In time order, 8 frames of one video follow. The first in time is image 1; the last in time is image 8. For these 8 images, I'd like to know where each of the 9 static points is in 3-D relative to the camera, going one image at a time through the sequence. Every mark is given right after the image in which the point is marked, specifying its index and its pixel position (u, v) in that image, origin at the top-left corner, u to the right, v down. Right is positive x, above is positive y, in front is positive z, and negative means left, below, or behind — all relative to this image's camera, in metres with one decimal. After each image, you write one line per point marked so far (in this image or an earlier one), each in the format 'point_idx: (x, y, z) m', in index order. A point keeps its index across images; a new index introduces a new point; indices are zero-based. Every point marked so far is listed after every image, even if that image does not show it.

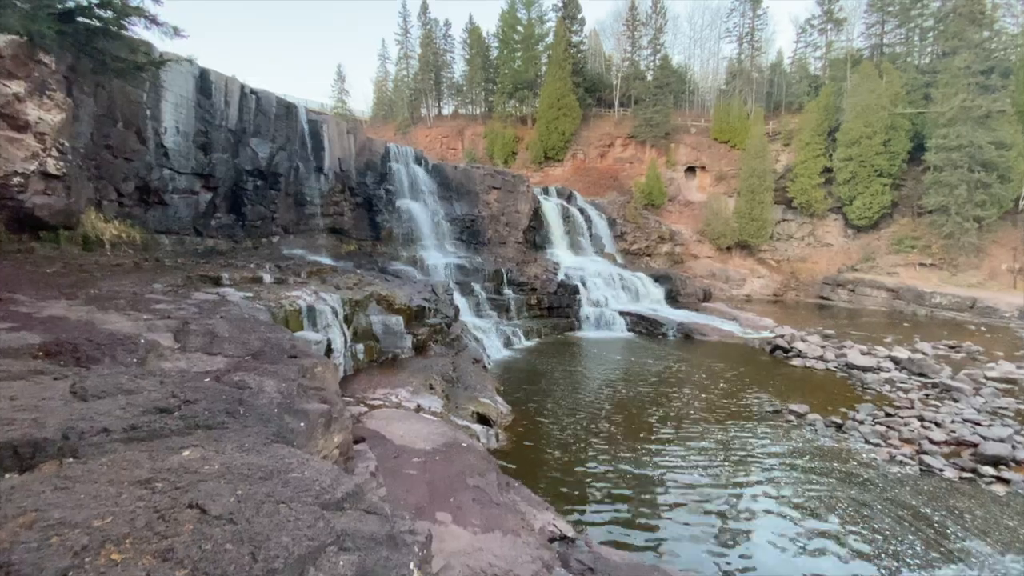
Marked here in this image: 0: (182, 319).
0: (-4.1, -0.4, +5.9) m
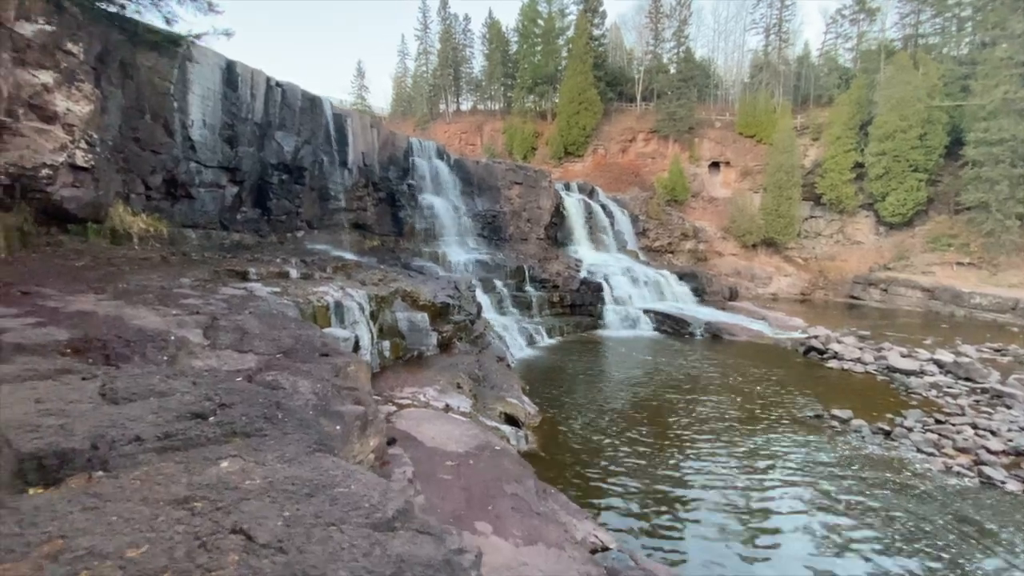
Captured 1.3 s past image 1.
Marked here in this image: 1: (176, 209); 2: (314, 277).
0: (-3.6, -0.3, +5.7) m
1: (-8.0, +1.9, +11.5) m
2: (-3.9, +0.2, +9.6) m
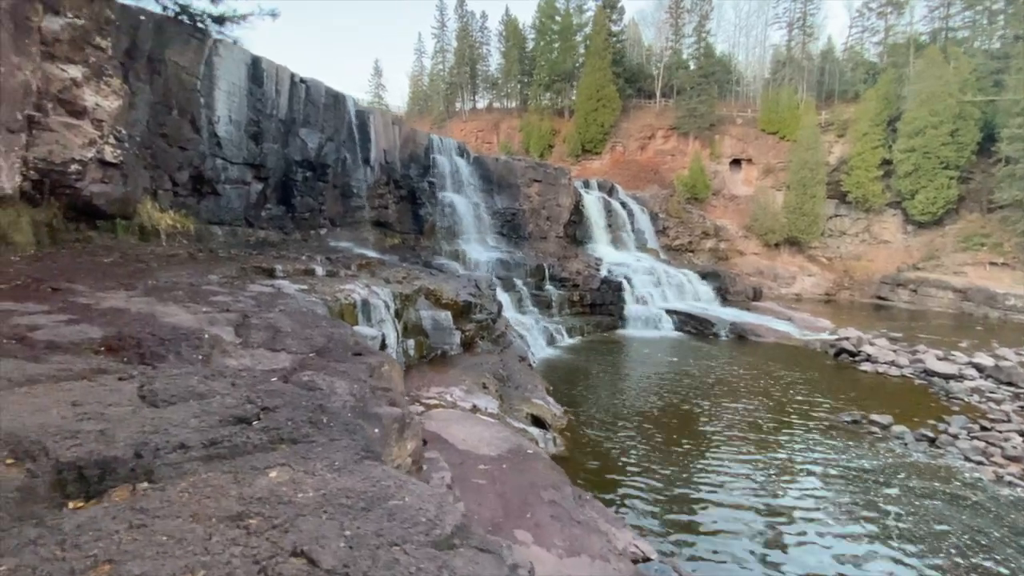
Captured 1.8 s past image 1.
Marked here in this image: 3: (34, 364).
0: (-3.2, -0.3, +5.6) m
1: (-7.4, +2.0, +11.5) m
2: (-3.4, +0.3, +9.4) m
3: (-3.3, -0.5, +3.3) m
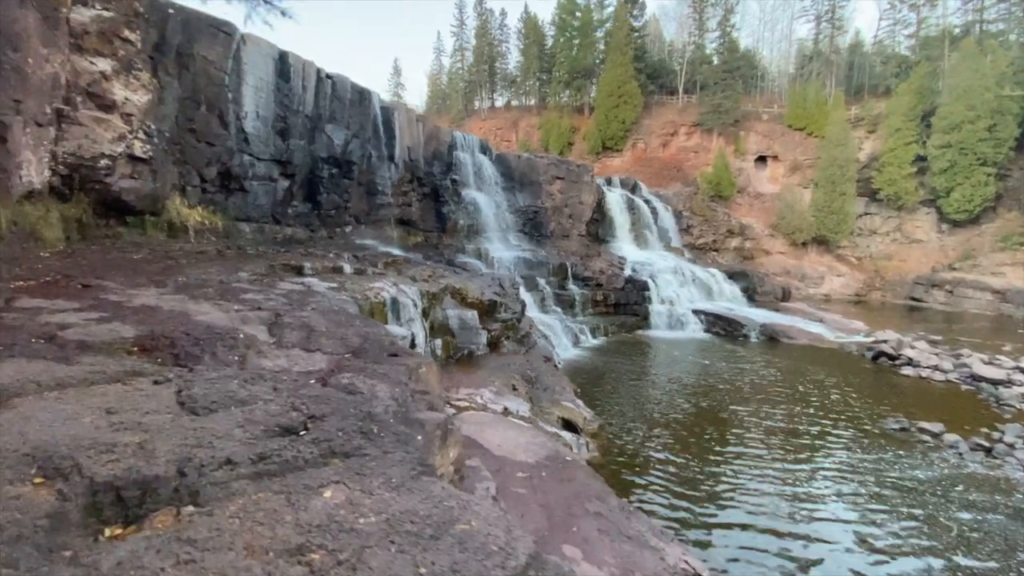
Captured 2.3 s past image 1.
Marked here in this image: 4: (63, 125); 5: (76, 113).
0: (-2.7, -0.3, +5.4) m
1: (-6.7, +2.0, +11.5) m
2: (-2.8, +0.3, +9.3) m
3: (-2.9, -0.5, +3.1) m
4: (-7.6, +2.8, +8.1) m
5: (-7.5, +3.0, +8.2) m
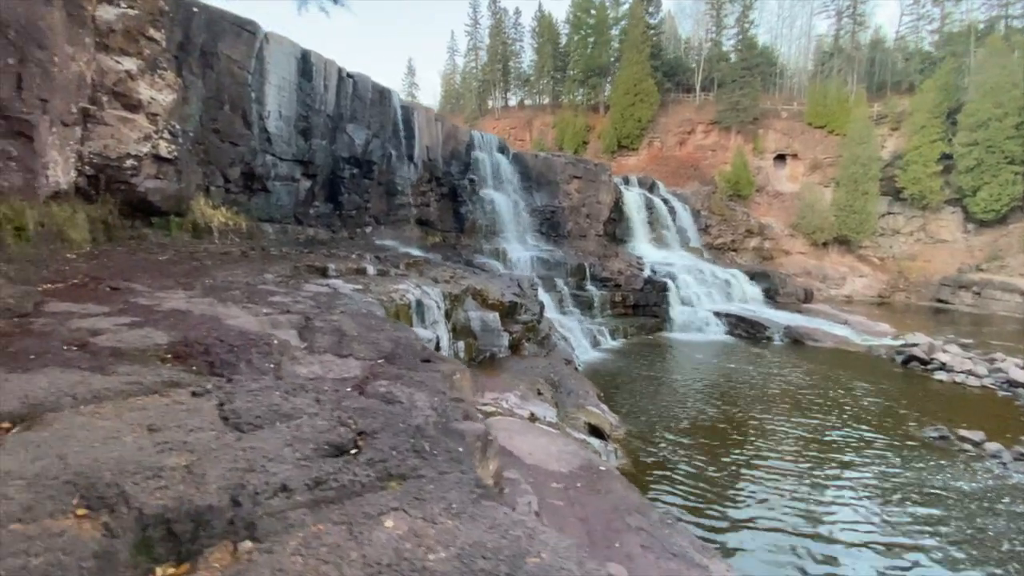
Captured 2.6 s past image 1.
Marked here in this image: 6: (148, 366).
0: (-2.3, -0.3, +5.3) m
1: (-6.2, +2.0, +11.4) m
2: (-2.3, +0.3, +9.1) m
3: (-2.6, -0.5, +3.0) m
4: (-7.1, +2.7, +8.0) m
5: (-7.0, +3.0, +8.2) m
6: (-2.5, -0.5, +3.2) m
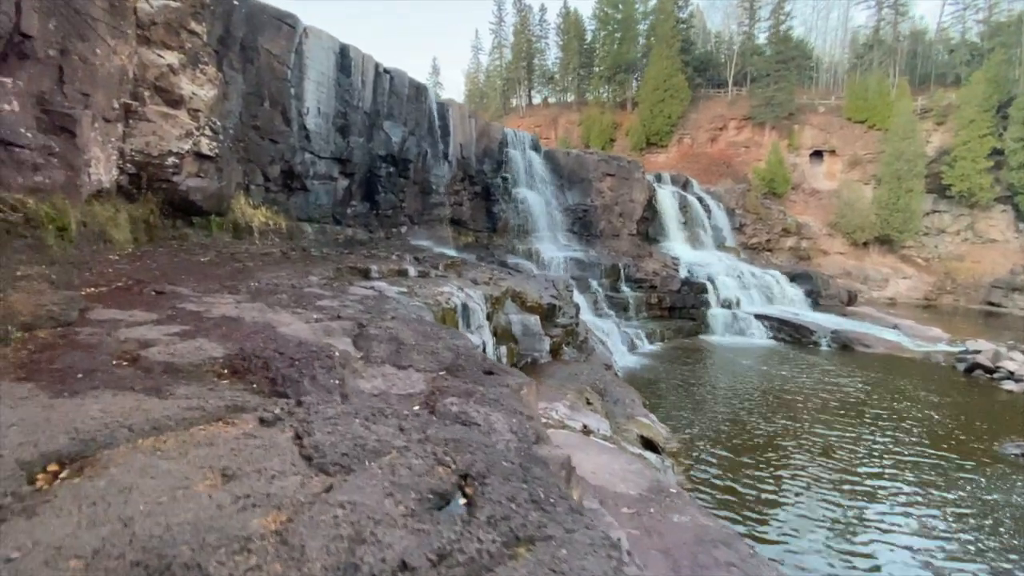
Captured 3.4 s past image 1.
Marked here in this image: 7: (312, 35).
0: (-1.6, -0.3, +4.9) m
1: (-5.3, +2.0, +11.2) m
2: (-1.5, +0.2, +8.8) m
3: (-2.0, -0.6, +2.6) m
4: (-6.3, +2.7, +7.9) m
5: (-6.2, +3.0, +8.0) m
6: (-1.9, -0.6, +2.9) m
7: (-4.5, +5.6, +10.6) m
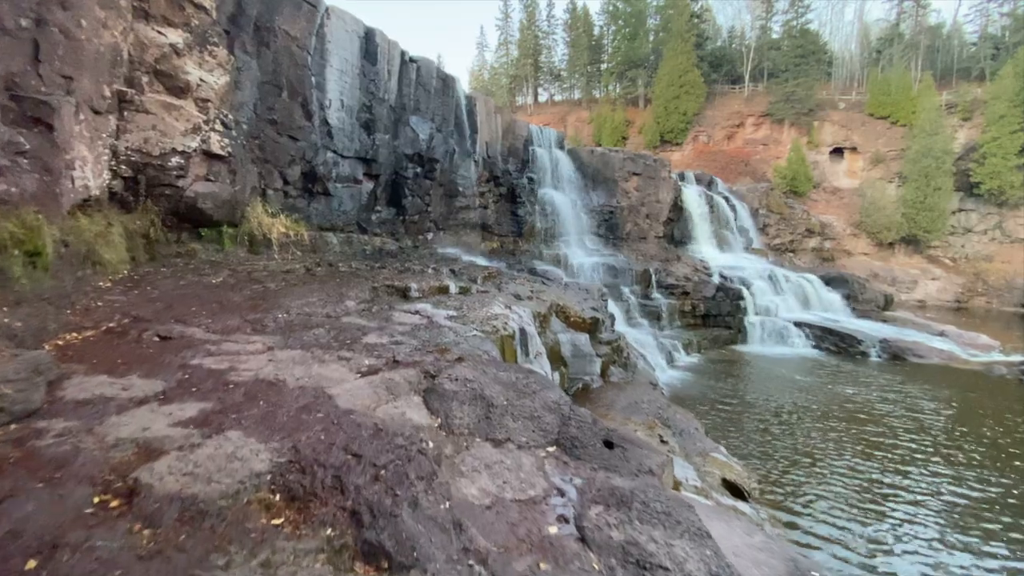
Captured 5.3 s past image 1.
0: (-0.7, -0.6, +3.8) m
1: (-4.4, +1.7, +10.0) m
2: (-0.6, -0.1, +7.6) m
3: (-1.1, -0.9, +1.5) m
4: (-5.4, +2.4, +6.7) m
5: (-5.3, +2.6, +6.8) m
6: (-1.0, -0.9, +1.7) m
7: (-3.7, +5.3, +9.5) m
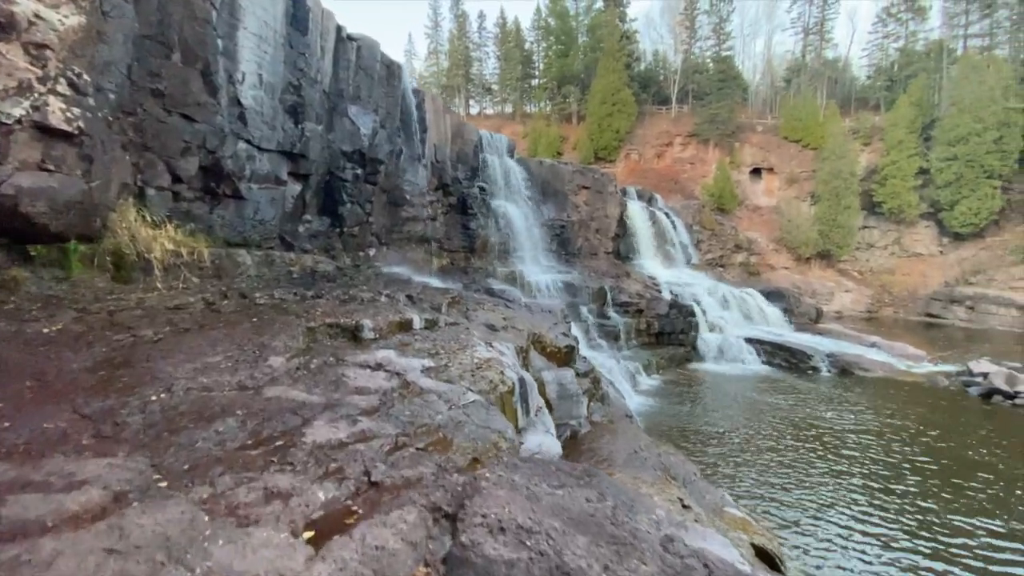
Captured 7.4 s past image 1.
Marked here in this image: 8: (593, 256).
0: (-0.4, -0.9, +2.1) m
1: (-5.0, +1.2, +7.8) m
2: (-0.8, -0.5, +5.9) m
3: (-0.4, -1.1, -0.2) m
4: (-5.5, +2.0, +4.3) m
5: (-5.5, +2.2, +4.5) m
6: (-0.3, -1.1, 0.0) m
7: (-4.2, +4.8, +7.4) m
8: (+3.2, +1.2, +18.6) m
